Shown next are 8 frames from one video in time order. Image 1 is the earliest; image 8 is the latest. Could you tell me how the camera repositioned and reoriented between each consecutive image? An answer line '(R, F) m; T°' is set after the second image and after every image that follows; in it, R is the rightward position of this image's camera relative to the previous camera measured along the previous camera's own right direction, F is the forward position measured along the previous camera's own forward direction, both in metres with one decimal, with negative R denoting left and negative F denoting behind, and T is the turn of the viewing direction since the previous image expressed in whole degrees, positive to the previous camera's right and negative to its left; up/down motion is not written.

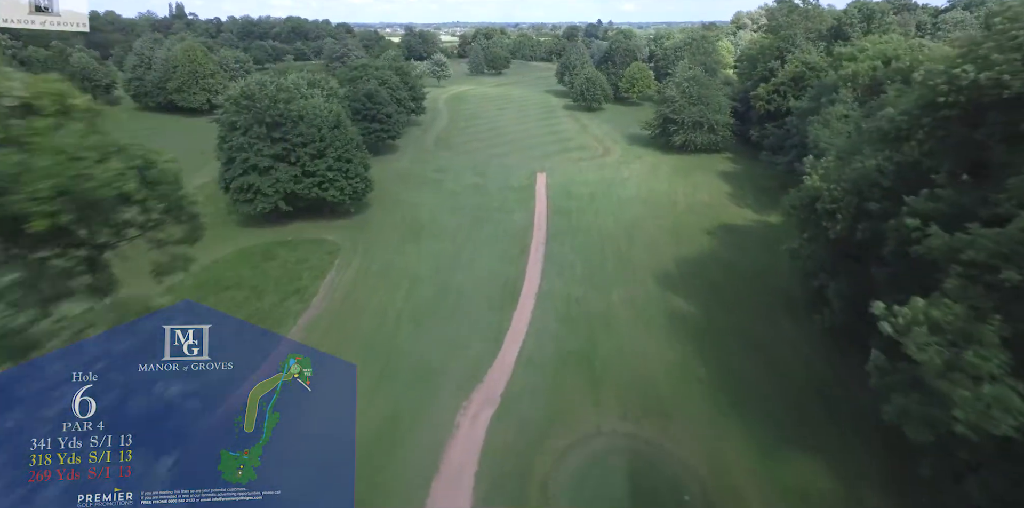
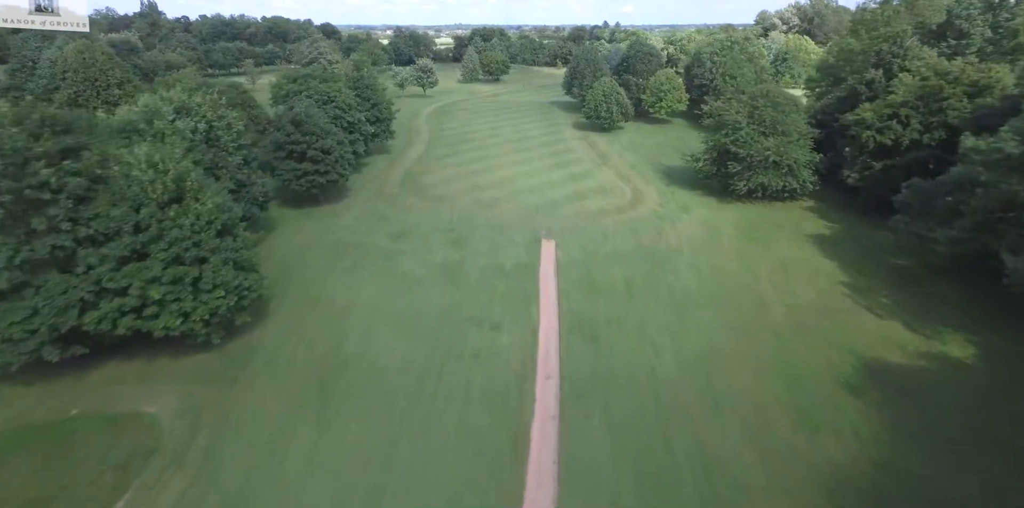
(+0.6, +15.4) m; 0°
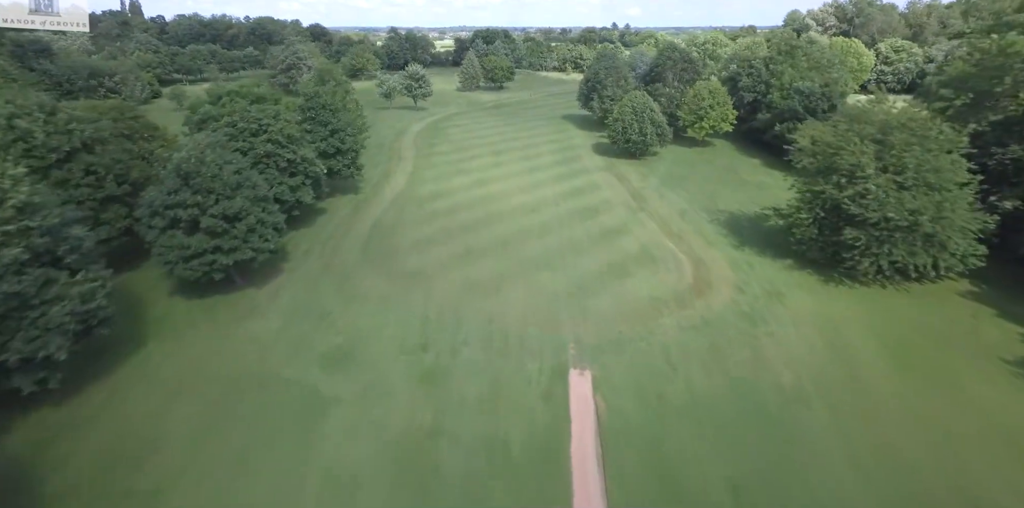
(-0.3, +12.7) m; 0°
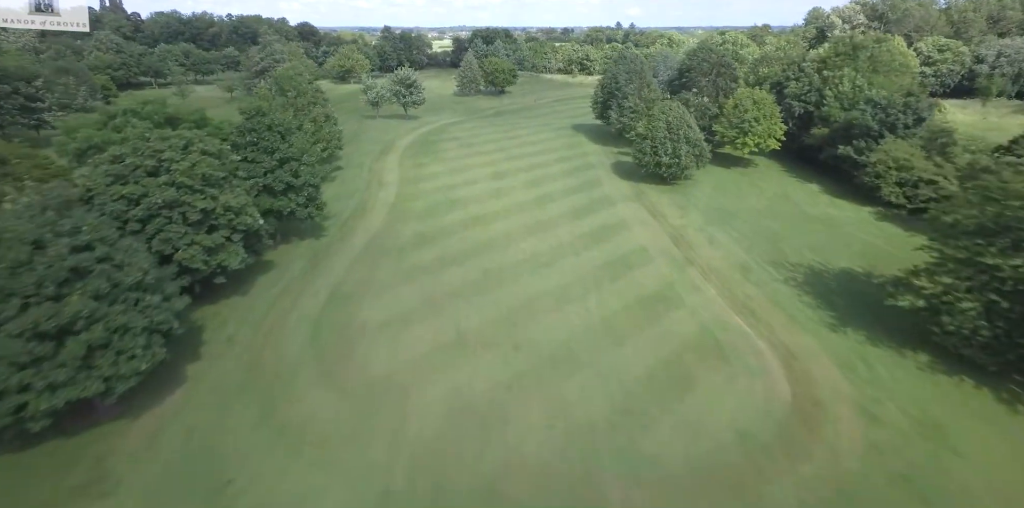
(-0.5, +9.1) m; 0°
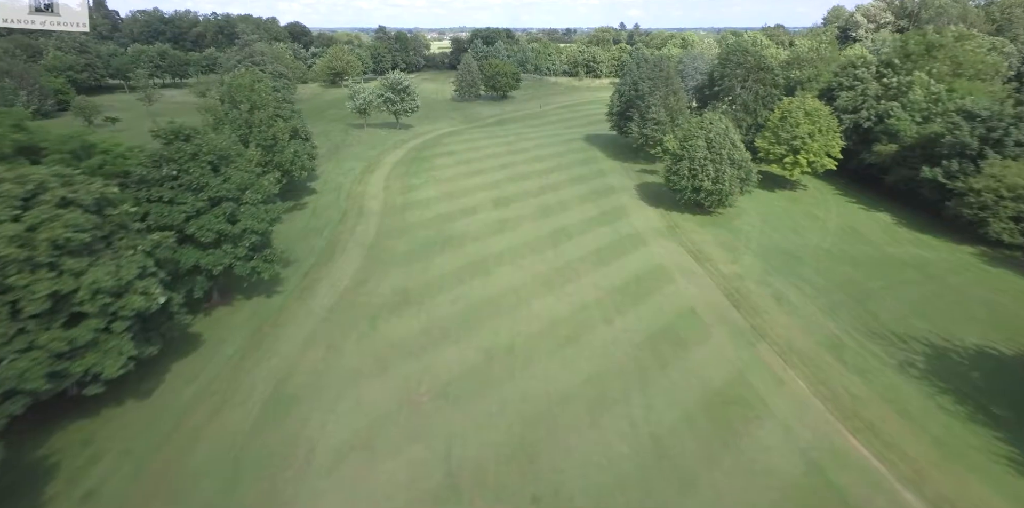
(-0.5, +7.4) m; 0°
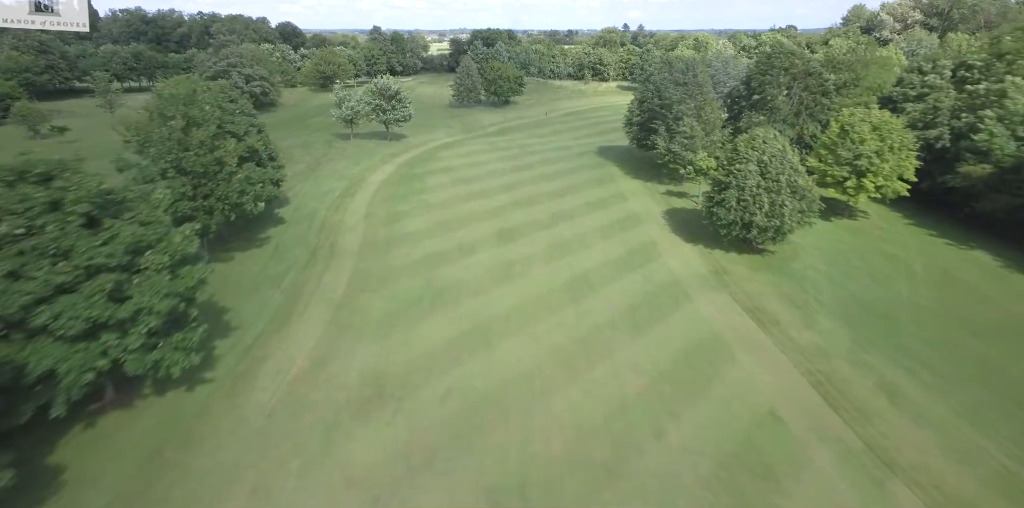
(-0.4, +6.7) m; 0°
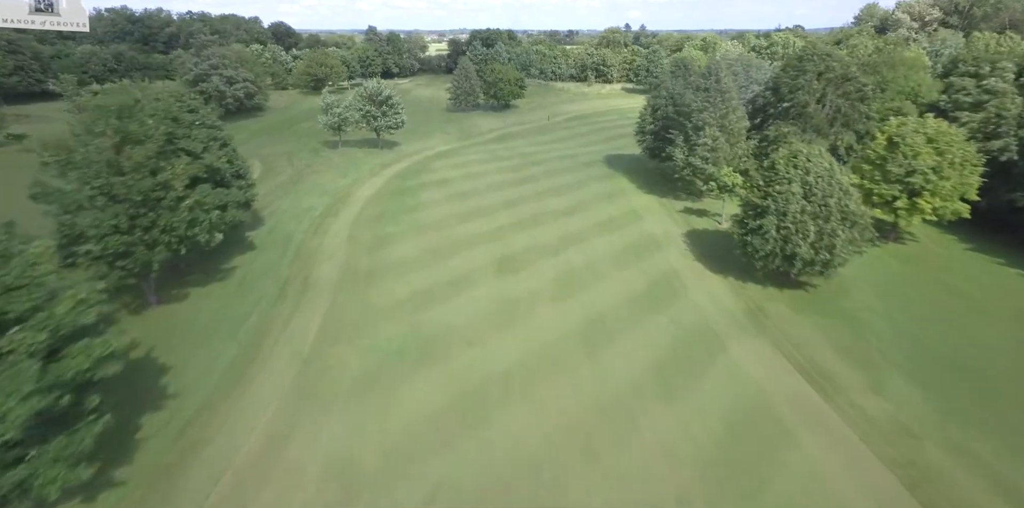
(-0.1, +4.1) m; 0°
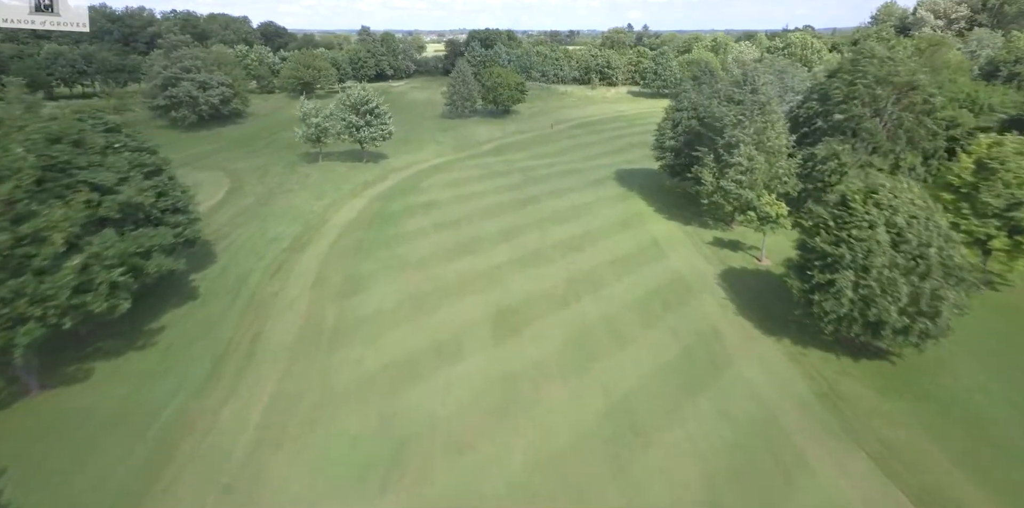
(0.0, +5.5) m; 0°
